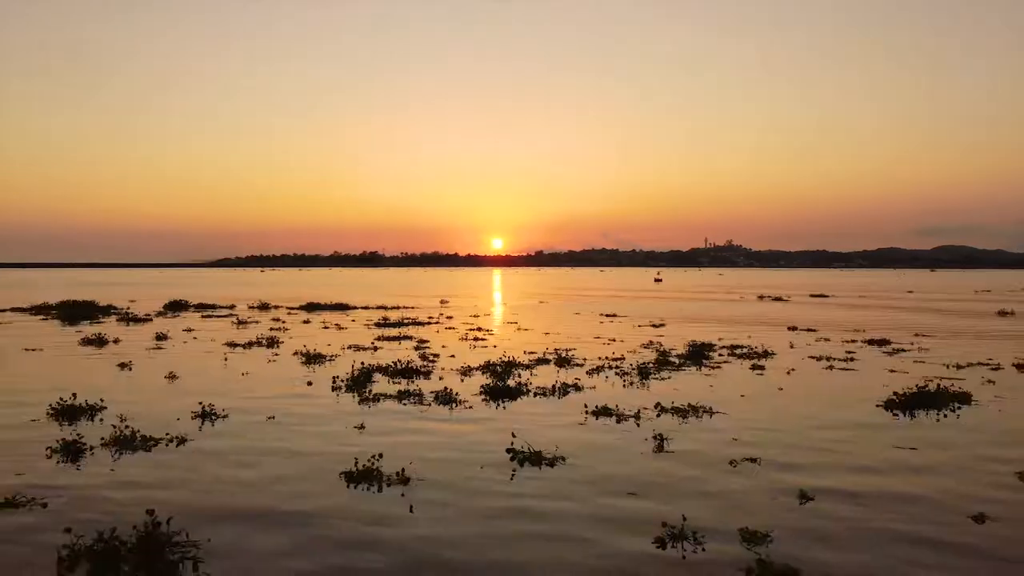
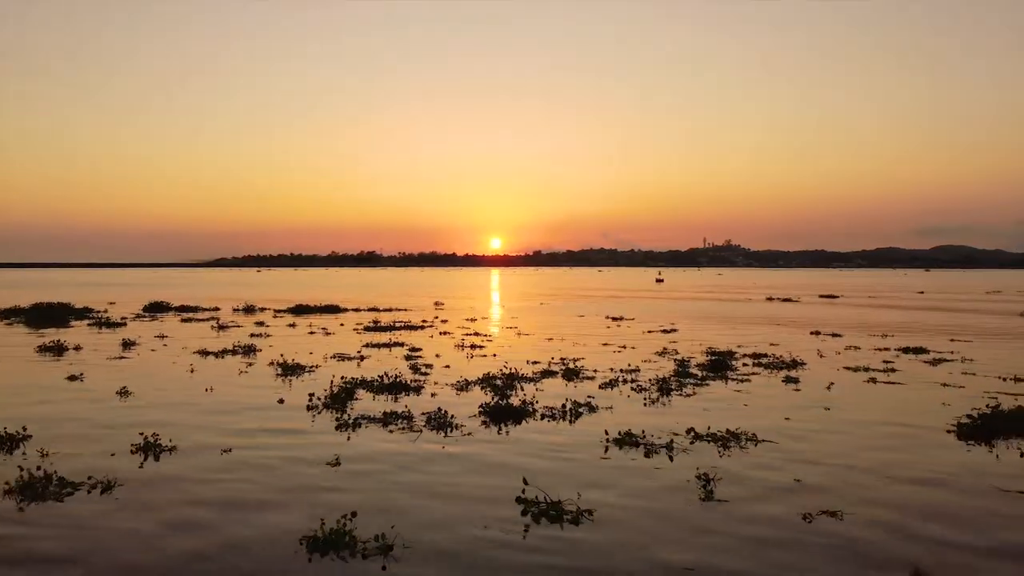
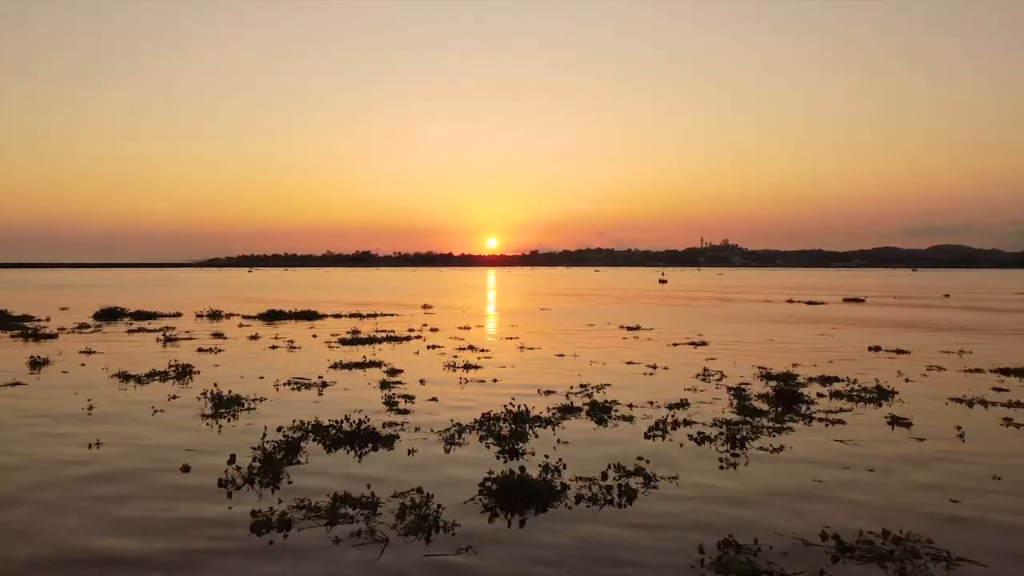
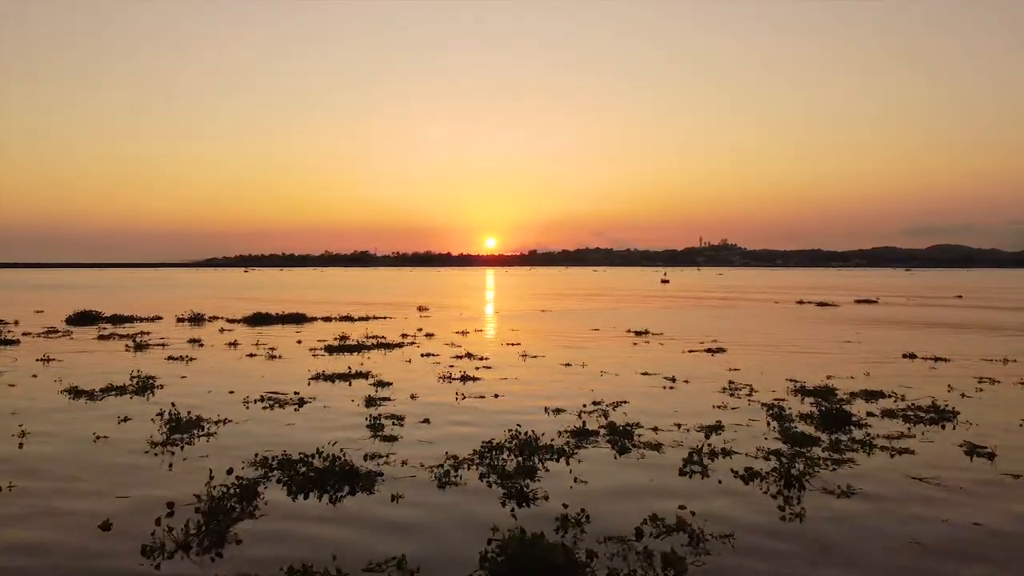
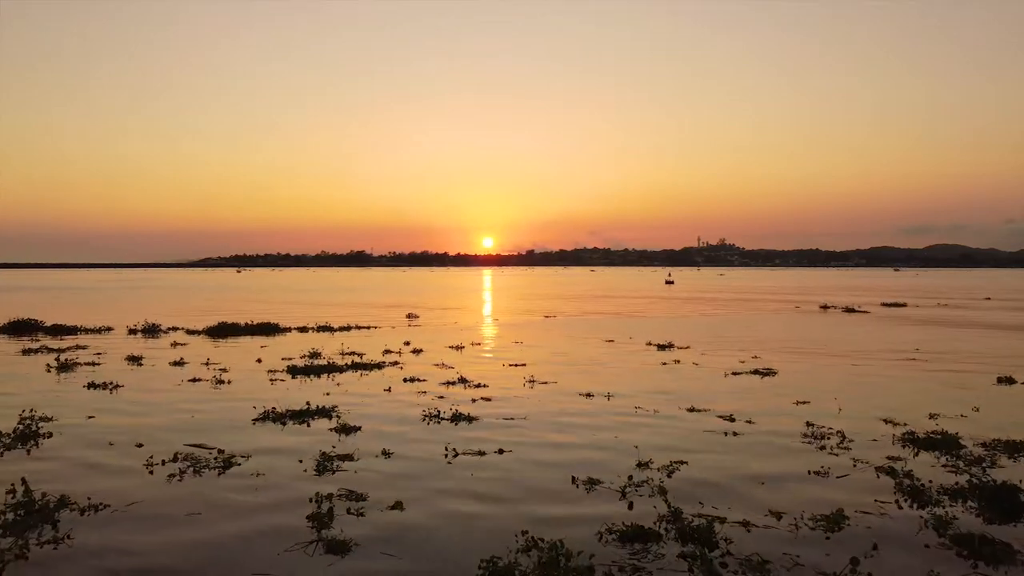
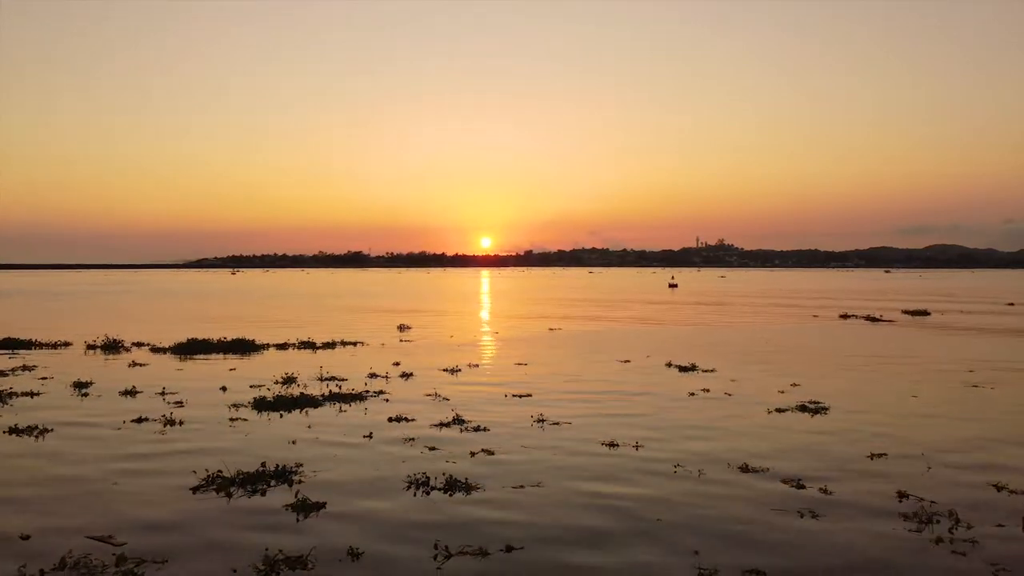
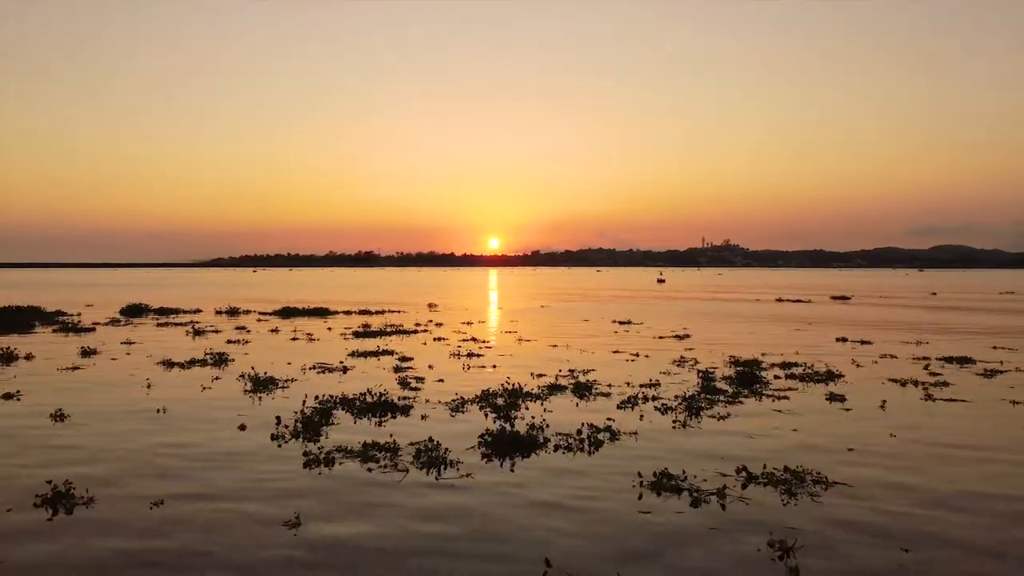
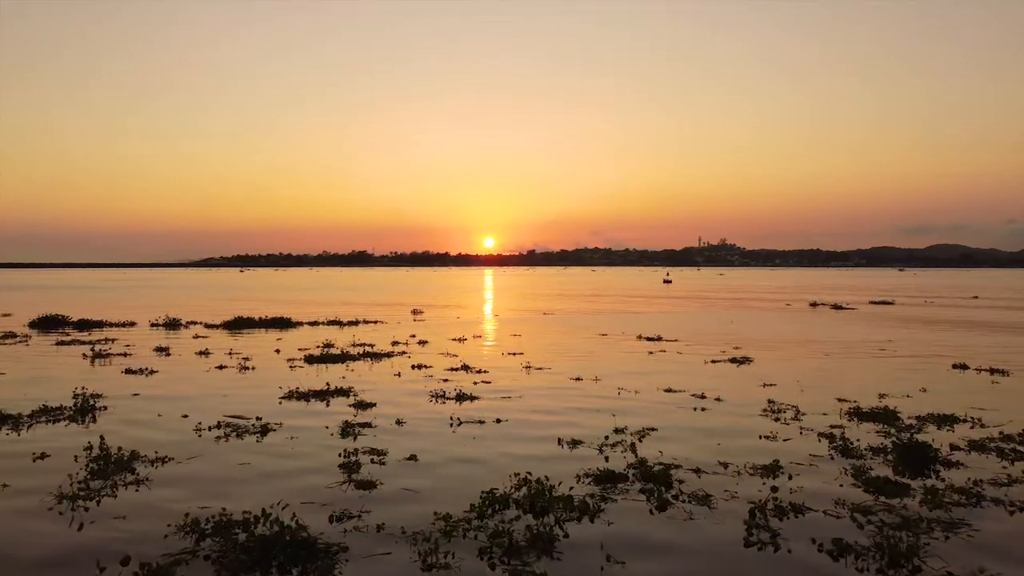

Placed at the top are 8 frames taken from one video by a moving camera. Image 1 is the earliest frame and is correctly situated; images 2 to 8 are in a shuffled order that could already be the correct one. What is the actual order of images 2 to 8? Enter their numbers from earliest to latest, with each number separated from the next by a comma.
2, 7, 3, 4, 8, 5, 6
